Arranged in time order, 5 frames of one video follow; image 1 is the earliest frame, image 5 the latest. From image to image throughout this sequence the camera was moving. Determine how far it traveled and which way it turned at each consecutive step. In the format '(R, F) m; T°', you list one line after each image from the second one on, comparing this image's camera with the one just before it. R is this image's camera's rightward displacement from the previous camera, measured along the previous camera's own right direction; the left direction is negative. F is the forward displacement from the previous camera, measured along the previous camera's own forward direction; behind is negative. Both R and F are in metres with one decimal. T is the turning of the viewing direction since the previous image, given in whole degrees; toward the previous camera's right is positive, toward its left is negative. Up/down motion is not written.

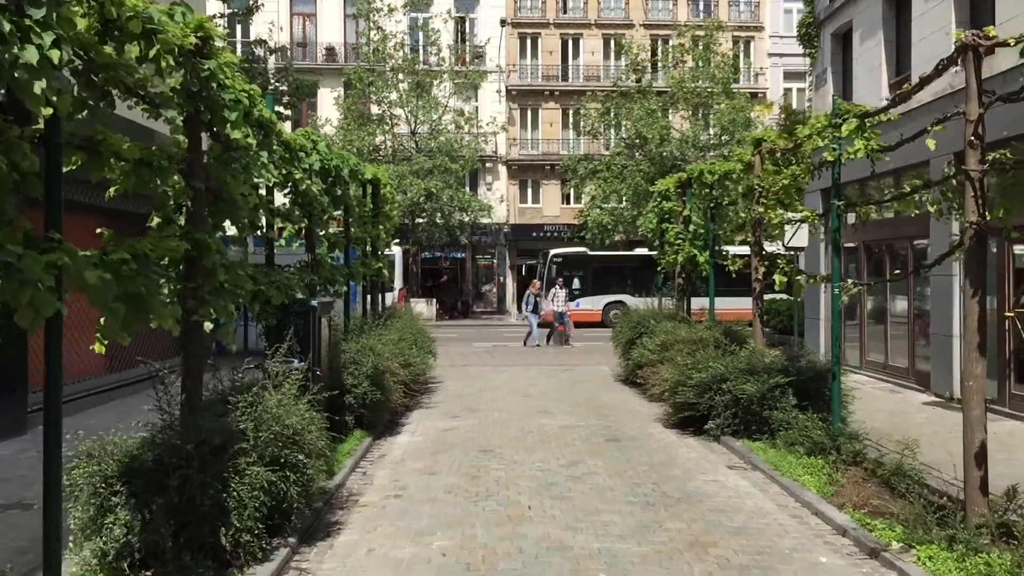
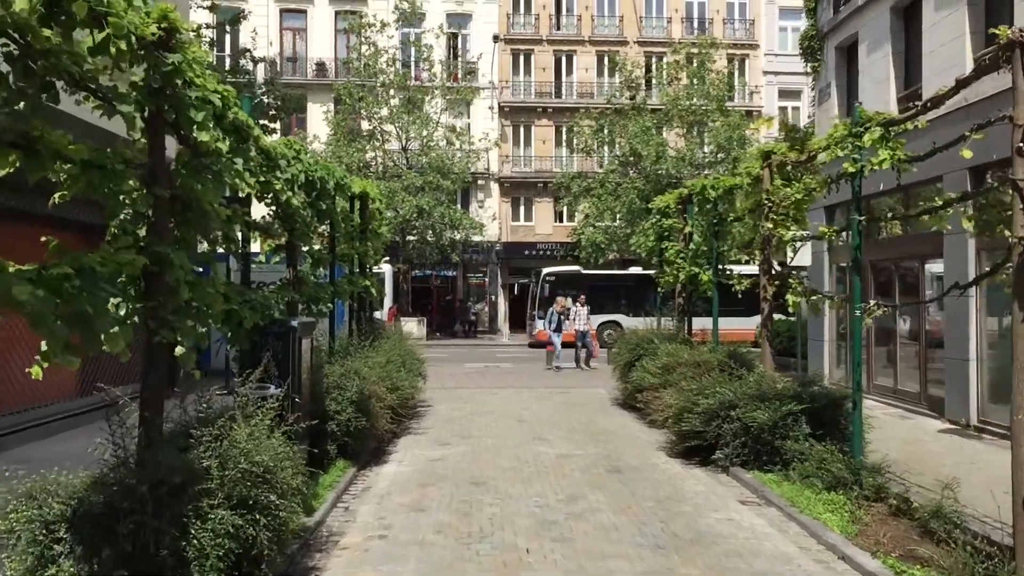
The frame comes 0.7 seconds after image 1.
(0.0, +0.6) m; +1°
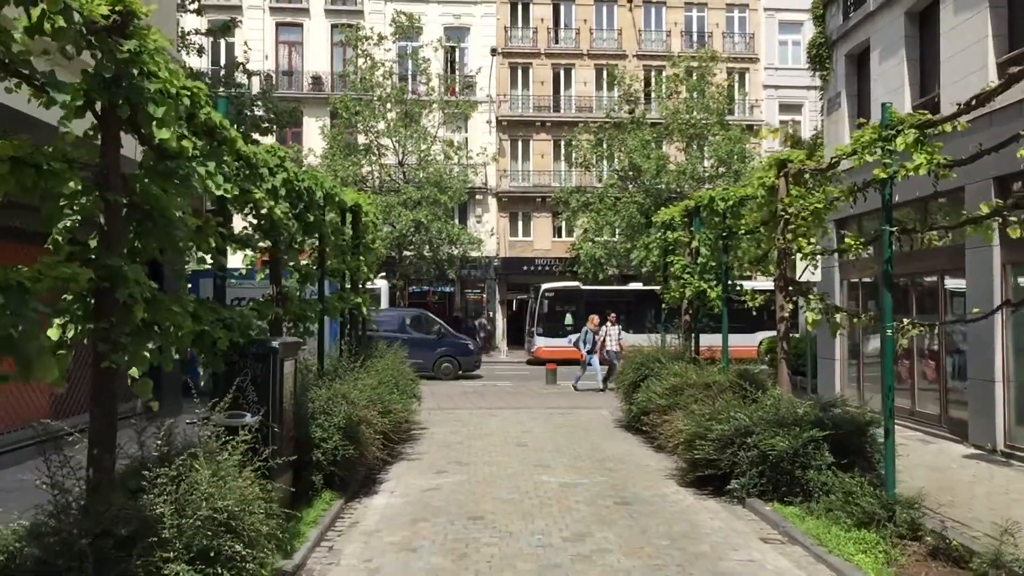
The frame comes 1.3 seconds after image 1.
(0.0, +0.7) m; 0°
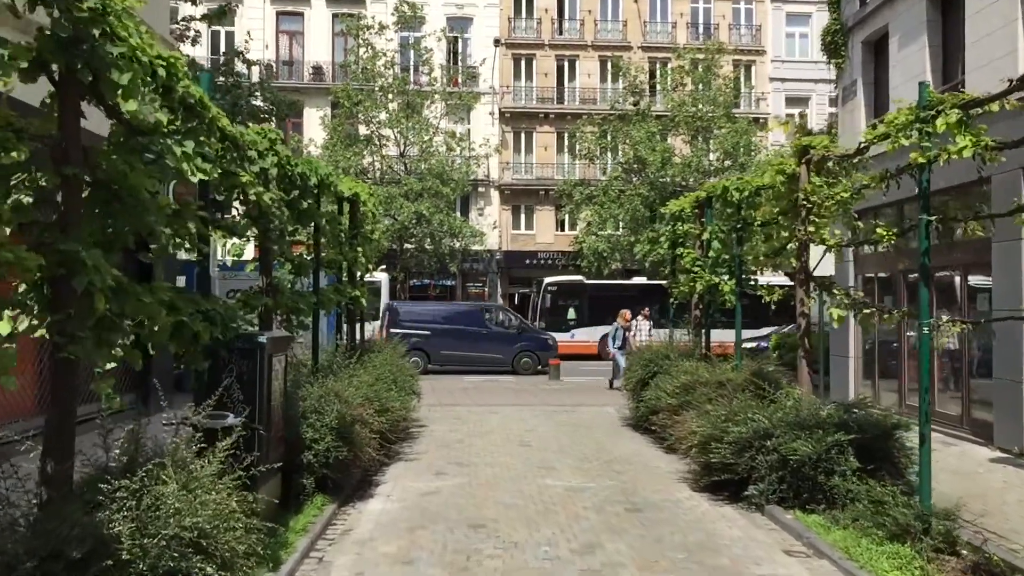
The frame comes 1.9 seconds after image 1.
(0.0, +0.5) m; 0°
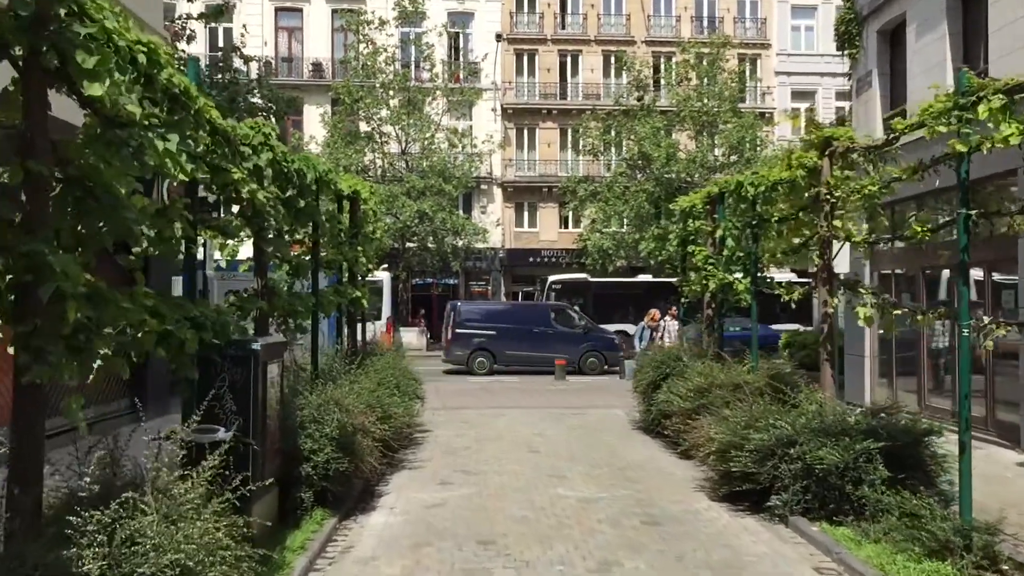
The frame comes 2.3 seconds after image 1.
(0.0, +0.4) m; 0°
